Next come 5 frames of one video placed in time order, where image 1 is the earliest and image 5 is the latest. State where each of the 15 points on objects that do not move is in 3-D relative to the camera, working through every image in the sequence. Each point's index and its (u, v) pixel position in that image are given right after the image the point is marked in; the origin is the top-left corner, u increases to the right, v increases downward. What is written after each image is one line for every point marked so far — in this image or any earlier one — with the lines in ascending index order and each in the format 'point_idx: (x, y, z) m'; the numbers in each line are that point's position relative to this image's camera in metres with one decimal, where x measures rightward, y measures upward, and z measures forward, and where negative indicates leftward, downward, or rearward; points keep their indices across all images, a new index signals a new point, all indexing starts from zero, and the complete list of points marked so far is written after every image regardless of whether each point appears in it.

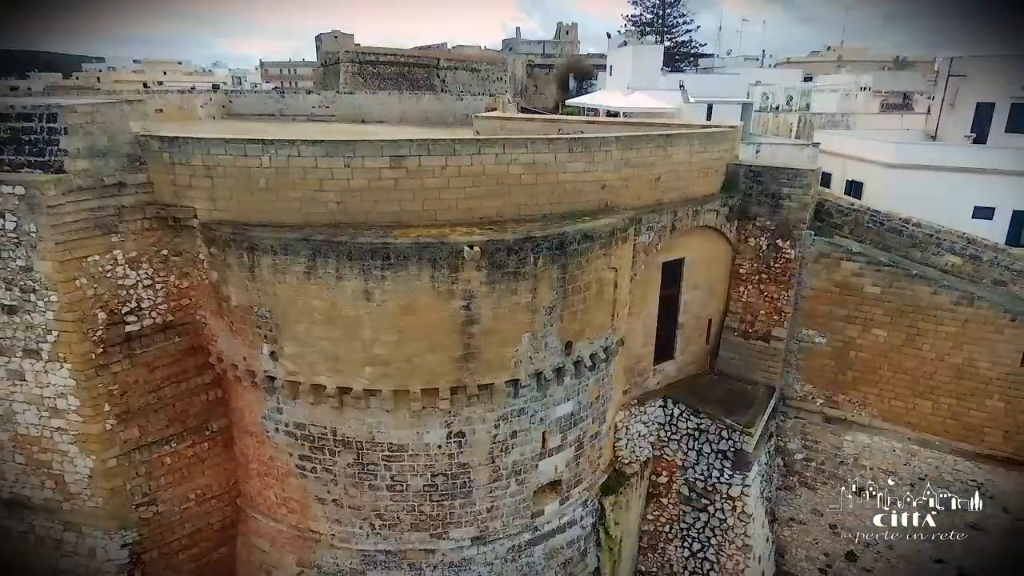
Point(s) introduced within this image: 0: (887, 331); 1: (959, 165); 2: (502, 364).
0: (+5.5, -0.6, +9.1) m
1: (+8.1, +2.1, +11.1) m
2: (-0.1, -0.8, +6.7) m
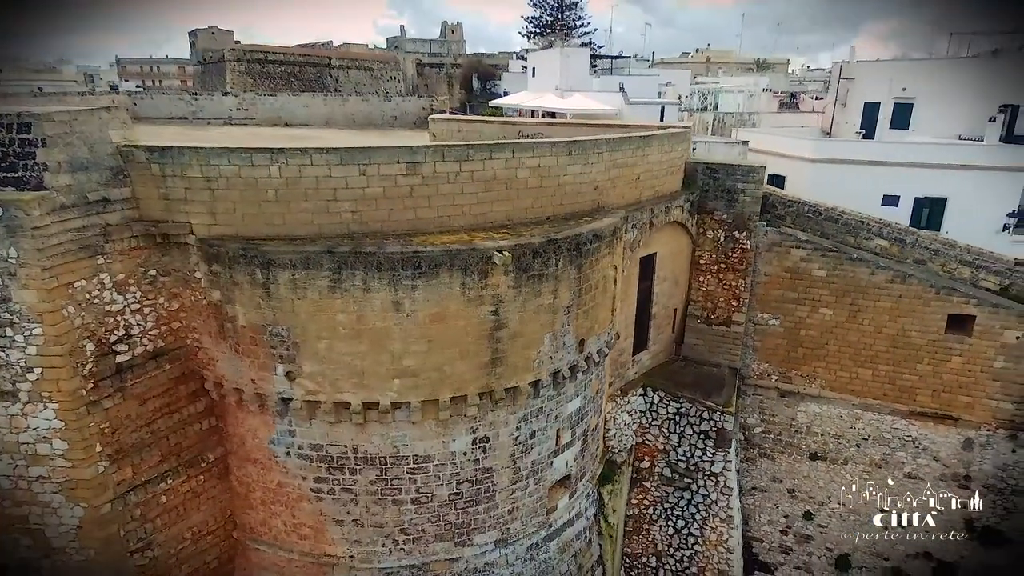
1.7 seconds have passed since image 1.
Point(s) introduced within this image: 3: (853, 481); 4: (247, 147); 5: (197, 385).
0: (+5.2, -0.4, +10.2) m
1: (+7.2, +2.5, +12.5) m
2: (+0.2, -0.8, +6.8) m
3: (+5.5, -3.2, +10.6) m
4: (-2.6, +1.4, +6.0) m
5: (-3.4, -1.1, +6.8) m
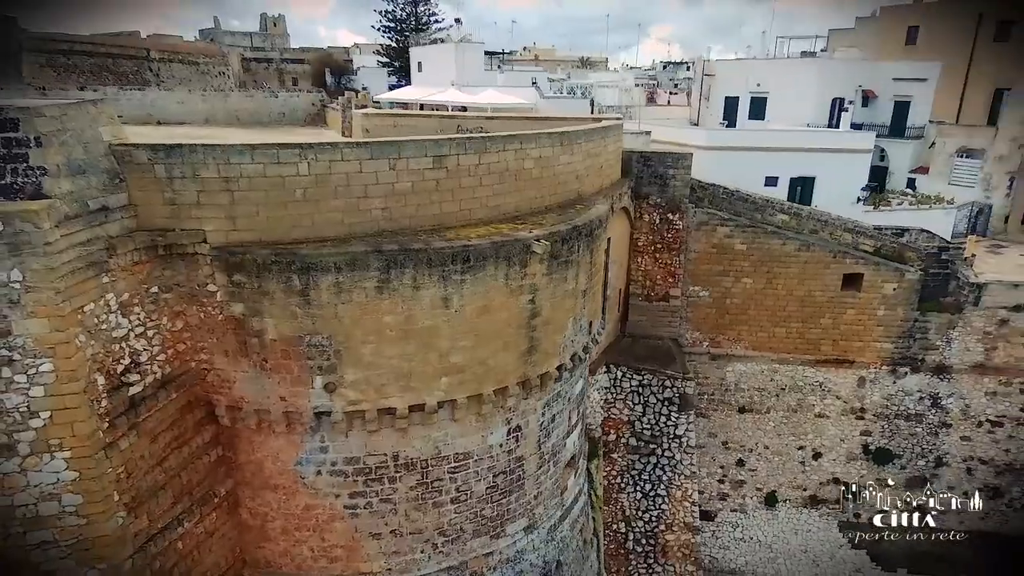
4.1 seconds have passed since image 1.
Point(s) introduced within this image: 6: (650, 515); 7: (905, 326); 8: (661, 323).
0: (+4.4, +0.2, +11.5) m
1: (+5.5, +3.2, +14.3) m
2: (+0.5, -0.7, +7.0) m
3: (+4.8, -2.6, +12.1) m
4: (-2.1, +1.3, +5.5) m
5: (-3.0, -1.2, +6.1) m
6: (+2.3, -3.8, +10.6) m
7: (+7.2, -0.7, +11.5) m
8: (+2.7, -0.6, +11.6) m
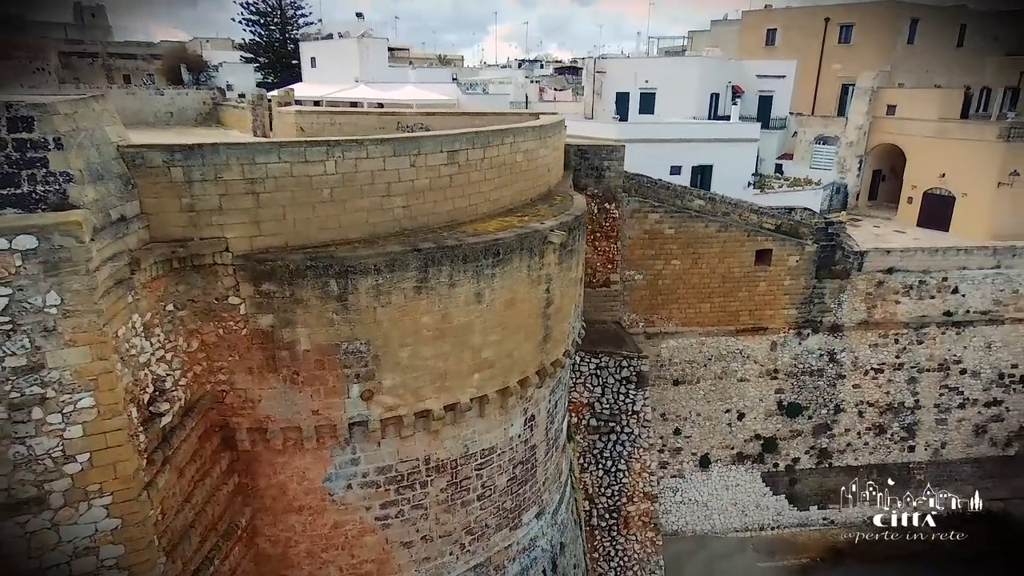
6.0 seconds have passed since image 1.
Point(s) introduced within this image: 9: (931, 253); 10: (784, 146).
0: (+3.3, +0.6, +12.4) m
1: (+3.6, +3.7, +15.4) m
2: (+0.6, -0.6, +7.1) m
3: (+3.8, -2.2, +13.1) m
4: (-1.8, +1.2, +5.1) m
5: (-2.6, -1.3, +5.6) m
6: (+1.8, -3.6, +11.1) m
7: (+6.1, -0.1, +13.1) m
8: (+1.8, -0.4, +12.2) m
9: (+8.9, +0.7, +13.3) m
10: (+8.5, +4.4, +19.7) m
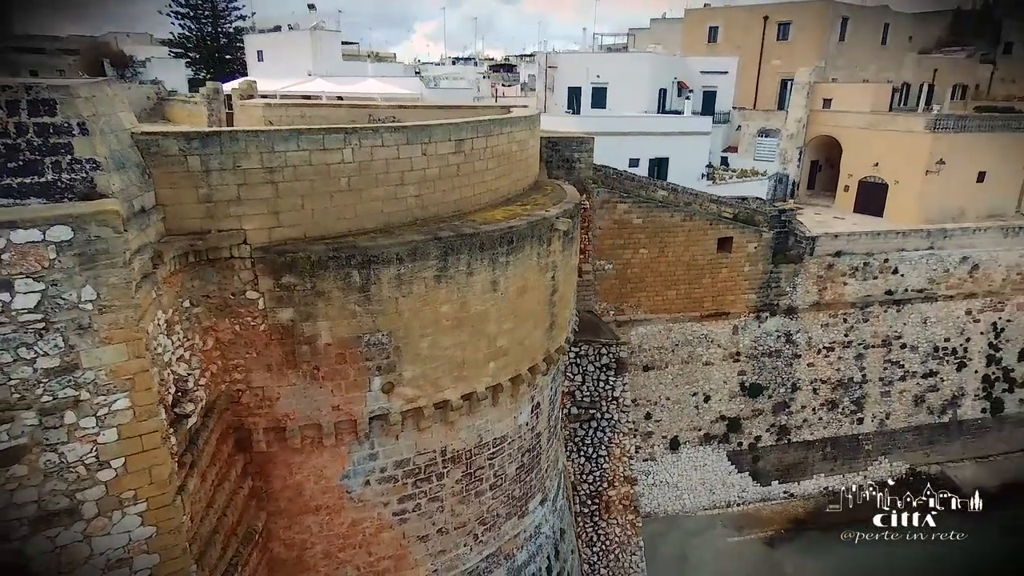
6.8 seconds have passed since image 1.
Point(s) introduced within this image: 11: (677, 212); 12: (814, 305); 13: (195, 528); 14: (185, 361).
0: (+2.8, +0.8, +12.8) m
1: (+2.6, +3.9, +15.7) m
2: (+0.6, -0.4, +7.2) m
3: (+3.3, -1.9, +13.5) m
4: (-1.6, +1.3, +5.0) m
5: (-2.4, -1.3, +5.3) m
6: (+1.5, -3.4, +11.3) m
7: (+5.5, +0.2, +13.7) m
8: (+1.3, -0.2, +12.3) m
9: (+8.2, +1.2, +14.2) m
10: (+7.1, +4.9, +20.5) m
11: (+3.3, +1.5, +12.7) m
12: (+6.9, -0.4, +14.3) m
13: (-2.3, -1.7, +4.6) m
14: (-2.4, -0.5, +4.7) m
